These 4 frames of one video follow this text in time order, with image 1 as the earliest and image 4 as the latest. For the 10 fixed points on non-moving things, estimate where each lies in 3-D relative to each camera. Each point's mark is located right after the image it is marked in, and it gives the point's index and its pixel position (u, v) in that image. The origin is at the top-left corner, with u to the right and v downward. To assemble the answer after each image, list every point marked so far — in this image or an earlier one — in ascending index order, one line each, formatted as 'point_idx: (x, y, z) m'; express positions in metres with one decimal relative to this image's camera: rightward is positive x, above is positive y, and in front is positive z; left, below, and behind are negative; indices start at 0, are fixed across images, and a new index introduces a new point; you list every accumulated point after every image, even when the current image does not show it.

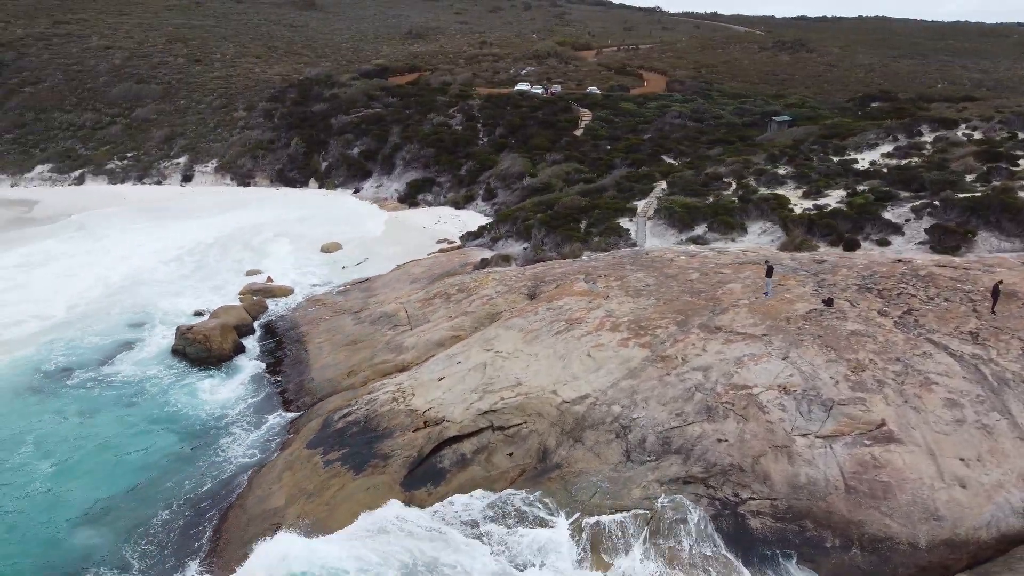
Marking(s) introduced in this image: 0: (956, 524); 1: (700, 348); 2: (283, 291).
0: (+4.3, -2.3, +7.8) m
1: (+2.3, -0.7, +10.0) m
2: (-5.0, -0.1, +17.9) m
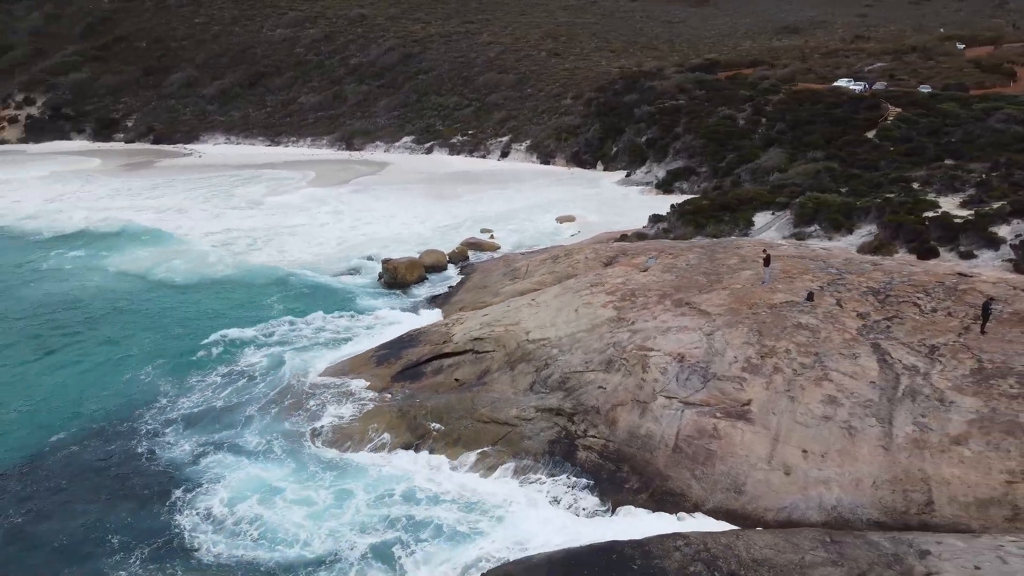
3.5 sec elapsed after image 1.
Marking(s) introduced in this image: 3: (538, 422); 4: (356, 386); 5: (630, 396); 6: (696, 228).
0: (+2.4, -2.1, +8.1) m
1: (+1.9, -0.4, +10.8) m
2: (-0.6, +1.1, +21.3) m
3: (+0.3, -1.6, +9.7) m
4: (-2.3, -1.4, +11.7) m
5: (+1.4, -1.3, +9.4) m
6: (+3.6, +1.2, +15.9) m
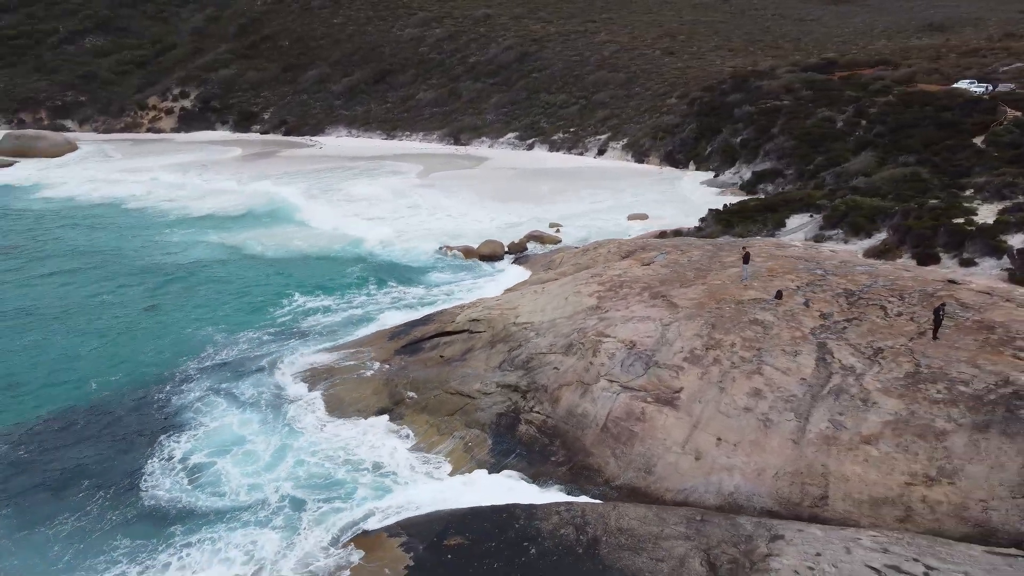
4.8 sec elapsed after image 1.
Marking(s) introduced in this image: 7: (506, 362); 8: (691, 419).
0: (+1.5, -2.0, +8.5) m
1: (+1.6, -0.2, +11.2) m
2: (+1.1, +1.3, +22.0) m
3: (-0.2, -1.4, +10.4) m
4: (-2.4, -1.1, +12.8) m
5: (+0.8, -1.1, +10.0) m
6: (+4.3, +1.2, +15.9) m
7: (-0.1, -1.0, +11.0) m
8: (+2.0, -1.4, +8.9) m
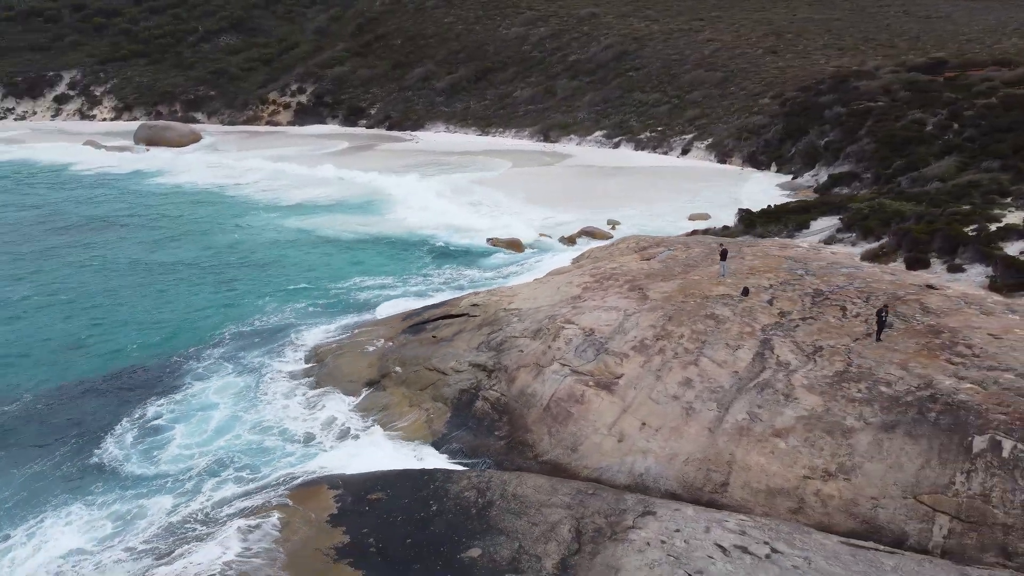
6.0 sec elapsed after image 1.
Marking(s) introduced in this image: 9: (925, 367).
0: (+0.7, -1.9, +8.9) m
1: (+1.3, -0.1, +11.6) m
2: (+2.5, +1.5, +22.3) m
3: (-0.7, -1.2, +11.1) m
4: (-2.4, -0.8, +13.8) m
5: (+0.3, -0.9, +10.5) m
6: (+4.7, +1.2, +15.9) m
7: (-0.4, -0.8, +11.7) m
8: (+1.3, -1.3, +9.2) m
9: (+4.3, -0.8, +8.4) m
